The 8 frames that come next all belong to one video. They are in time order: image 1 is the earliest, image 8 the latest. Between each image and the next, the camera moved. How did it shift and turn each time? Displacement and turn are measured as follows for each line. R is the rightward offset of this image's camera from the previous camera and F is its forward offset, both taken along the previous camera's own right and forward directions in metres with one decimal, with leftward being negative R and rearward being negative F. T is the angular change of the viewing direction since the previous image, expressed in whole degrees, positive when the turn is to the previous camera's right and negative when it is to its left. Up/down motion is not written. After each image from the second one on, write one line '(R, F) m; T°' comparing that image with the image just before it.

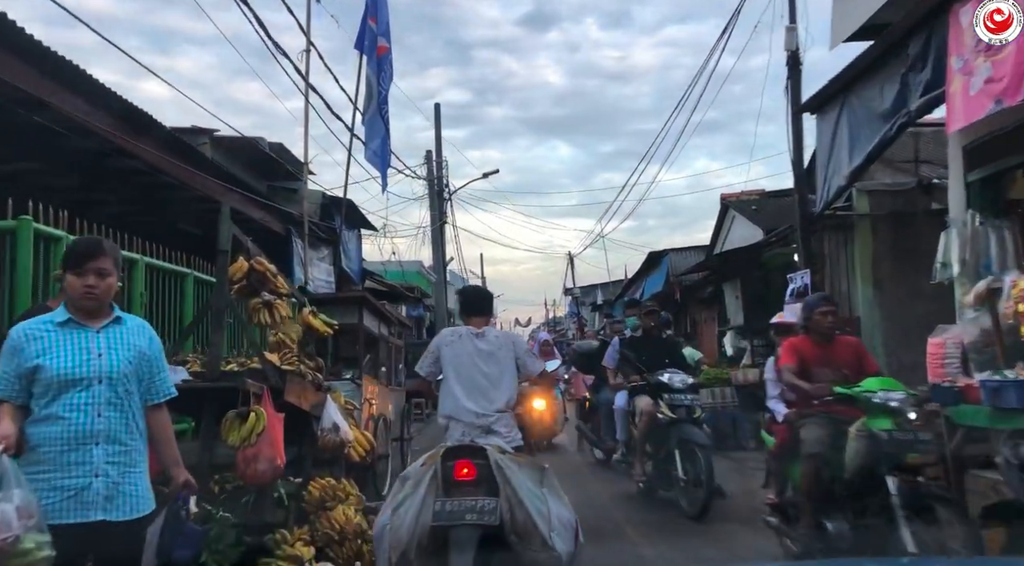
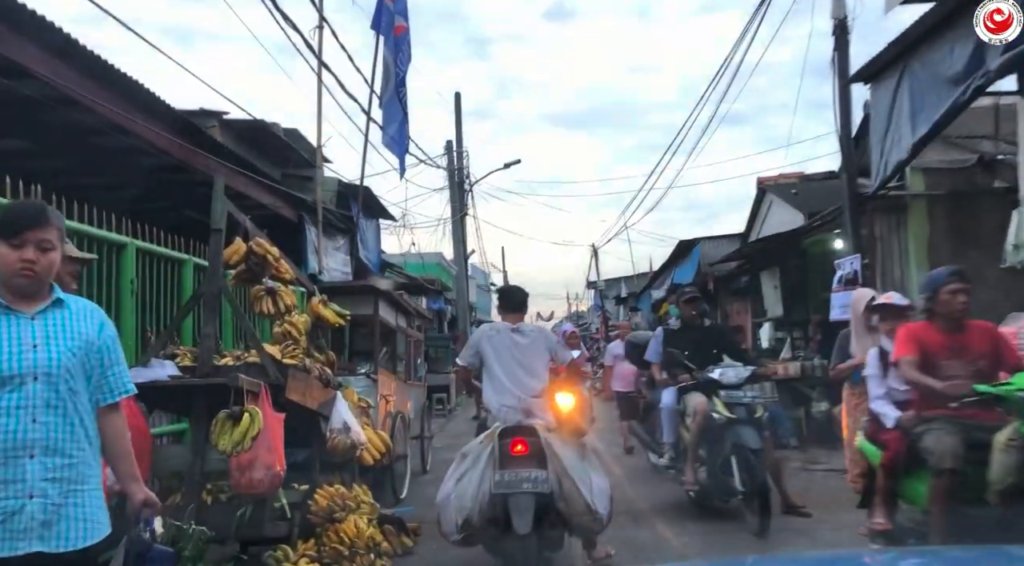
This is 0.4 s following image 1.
(-0.1, +0.6) m; -2°
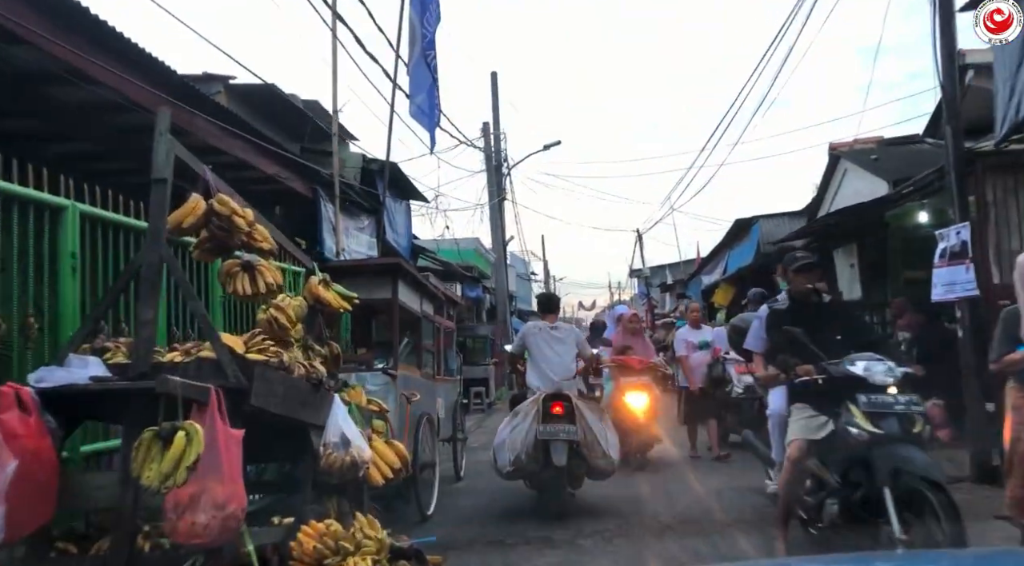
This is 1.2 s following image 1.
(0.0, +1.2) m; -3°
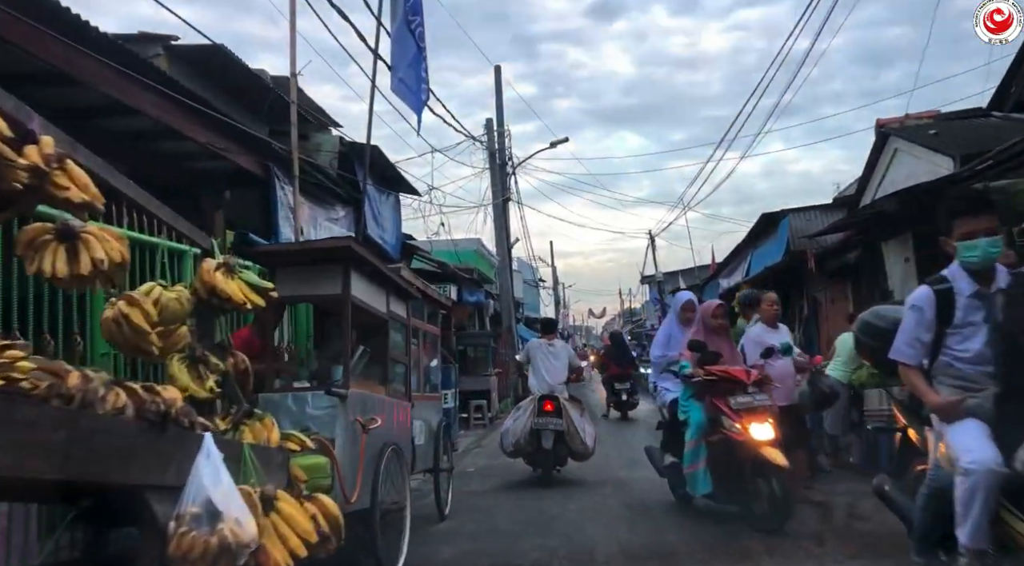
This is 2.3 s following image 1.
(+0.1, +1.6) m; -1°
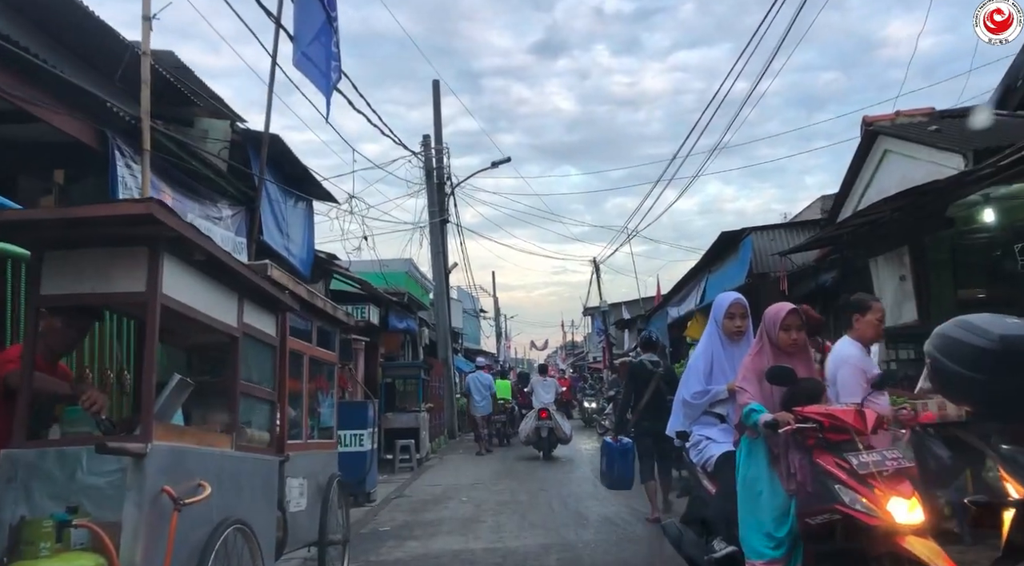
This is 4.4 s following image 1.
(+0.2, +1.7) m; +4°
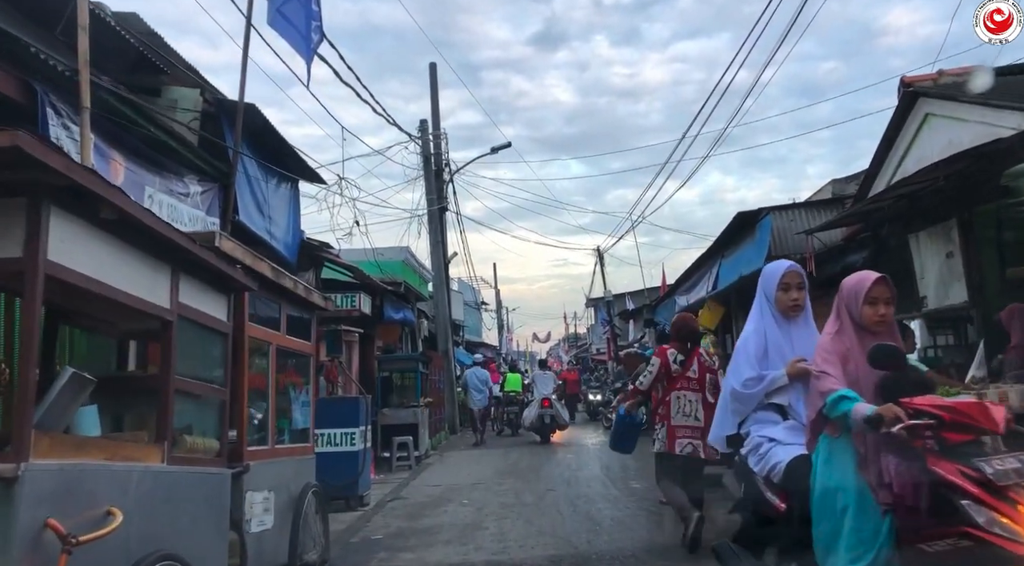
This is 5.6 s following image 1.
(0.0, +0.8) m; 0°
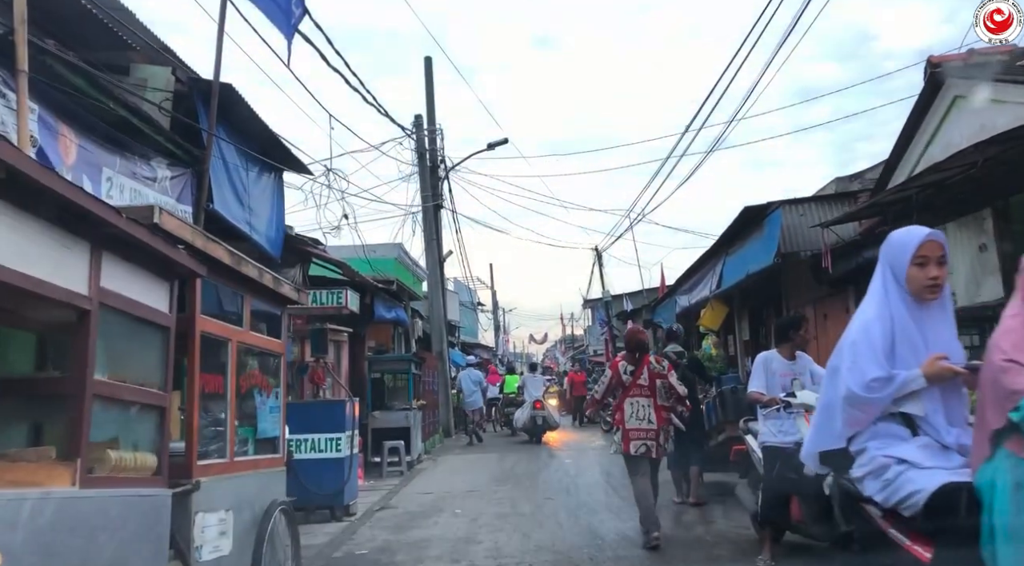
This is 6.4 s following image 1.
(0.0, +0.6) m; 0°
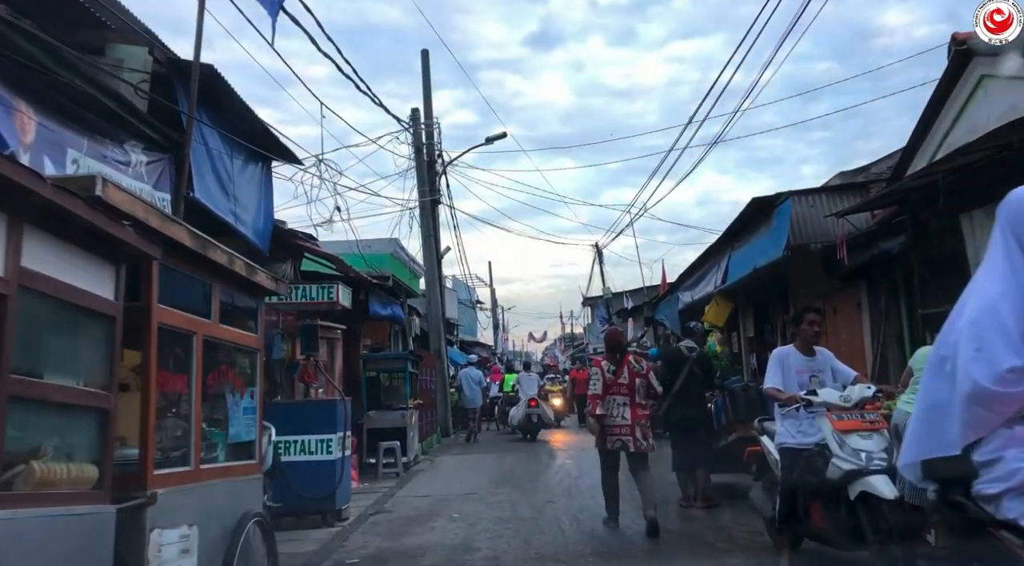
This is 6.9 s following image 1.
(0.0, +0.4) m; 0°
